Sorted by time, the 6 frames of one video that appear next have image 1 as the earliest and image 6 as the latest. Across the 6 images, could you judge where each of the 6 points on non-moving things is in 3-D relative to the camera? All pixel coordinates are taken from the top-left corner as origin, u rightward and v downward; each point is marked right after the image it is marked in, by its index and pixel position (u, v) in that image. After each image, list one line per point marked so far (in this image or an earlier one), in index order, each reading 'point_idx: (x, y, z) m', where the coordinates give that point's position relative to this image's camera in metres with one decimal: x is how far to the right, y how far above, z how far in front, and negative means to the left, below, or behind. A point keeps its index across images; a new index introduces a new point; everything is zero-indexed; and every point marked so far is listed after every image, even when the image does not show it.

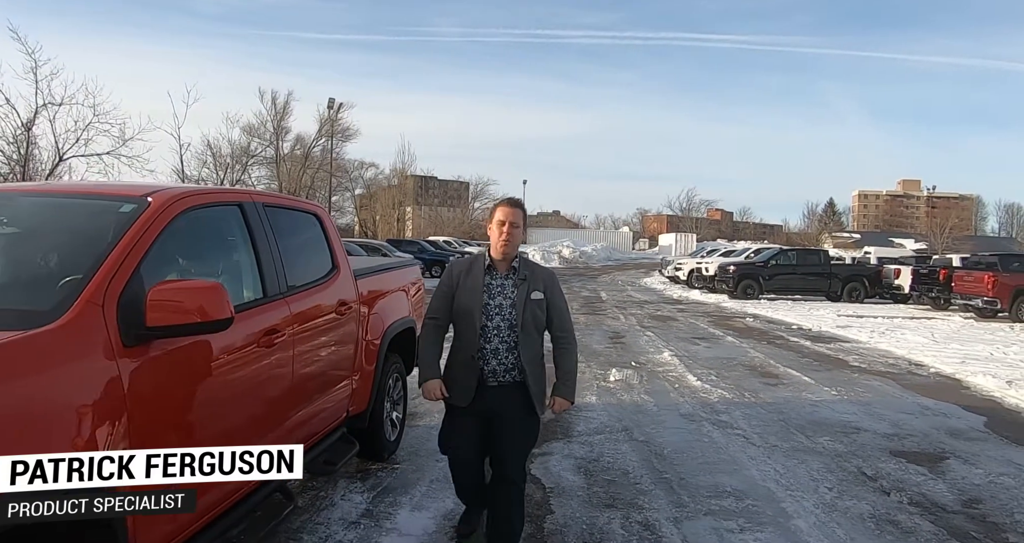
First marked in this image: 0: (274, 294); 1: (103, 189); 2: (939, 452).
0: (-1.2, -0.1, +3.5) m
1: (-2.0, +0.4, +3.2) m
2: (+3.3, -1.4, +5.3) m
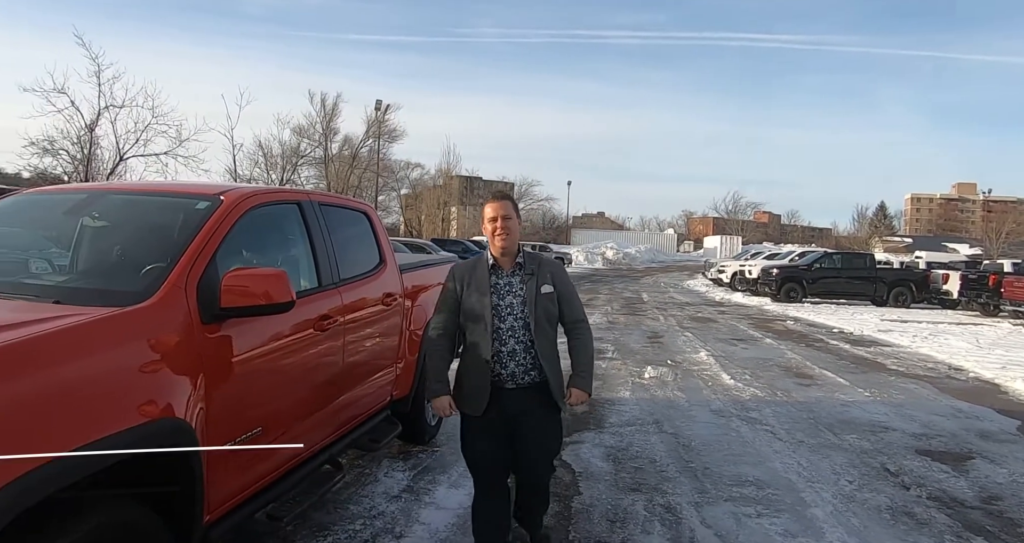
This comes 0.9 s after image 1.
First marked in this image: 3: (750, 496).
0: (-1.0, -0.1, +3.8) m
1: (-1.8, +0.5, +3.6) m
2: (+3.6, -1.4, +5.4) m
3: (+1.5, -1.4, +4.3) m
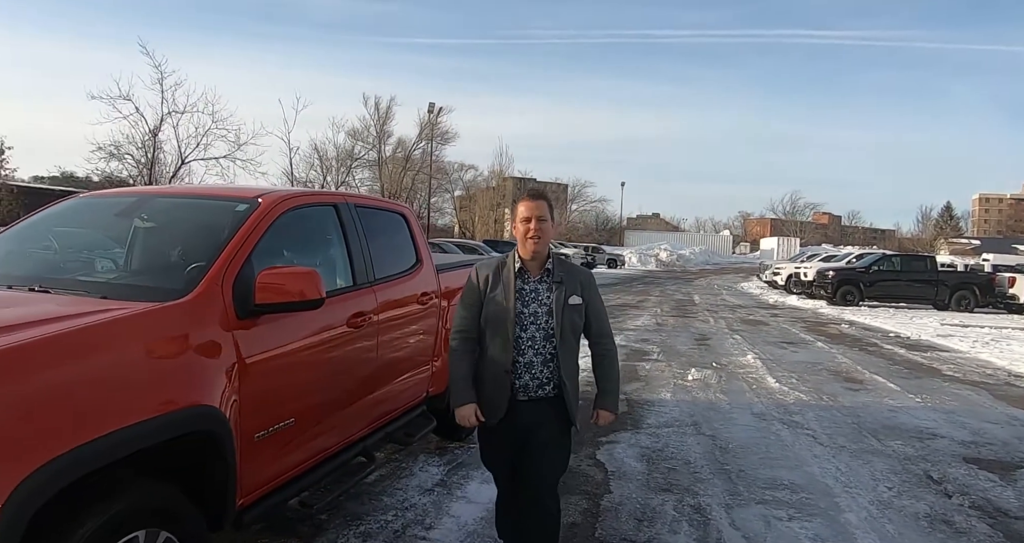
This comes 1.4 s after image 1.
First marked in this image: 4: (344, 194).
0: (-0.9, -0.1, +4.0) m
1: (-1.6, +0.5, +3.8) m
2: (+3.9, -1.4, +5.1) m
3: (+1.7, -1.4, +4.2) m
4: (-1.0, +0.5, +4.2) m
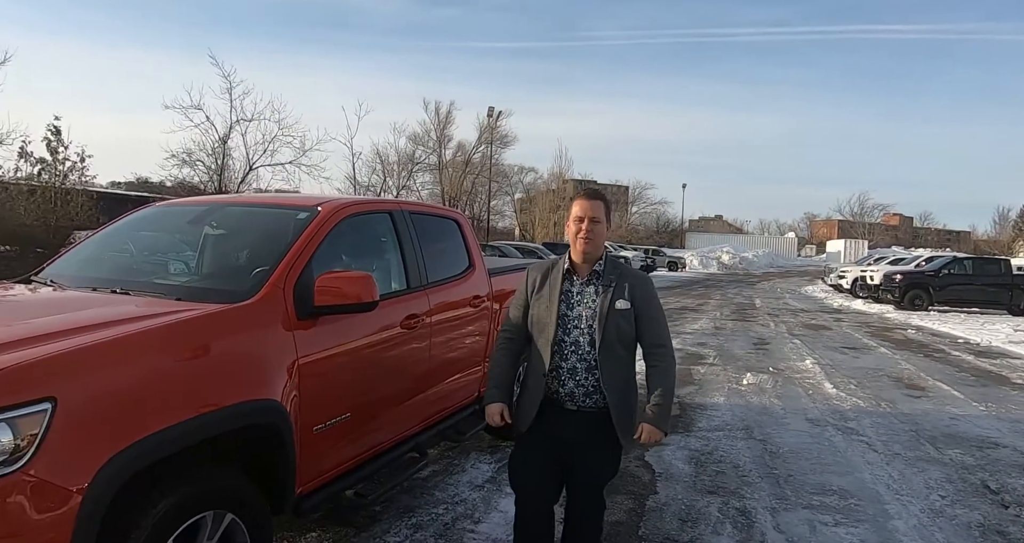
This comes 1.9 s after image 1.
0: (-0.6, -0.1, +4.2) m
1: (-1.4, +0.4, +4.1) m
2: (+4.2, -1.5, +4.9) m
3: (+2.0, -1.4, +4.2) m
4: (-0.7, +0.5, +4.5) m
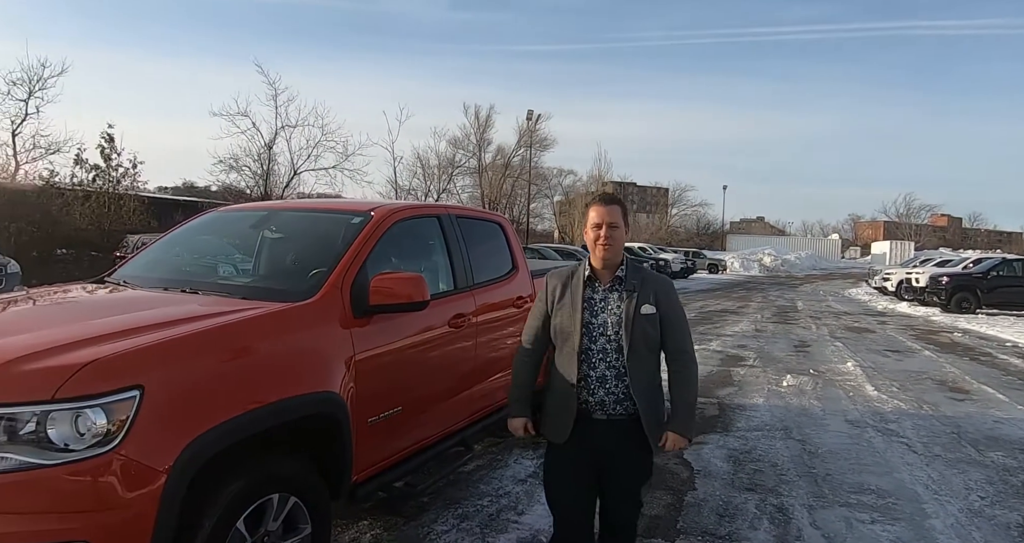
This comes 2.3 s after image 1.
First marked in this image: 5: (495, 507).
0: (-0.3, -0.1, +4.4) m
1: (-1.1, +0.4, +4.3) m
2: (+4.5, -1.5, +4.9) m
3: (+2.2, -1.5, +4.2) m
4: (-0.5, +0.4, +4.7) m
5: (-0.1, -1.5, +4.3) m
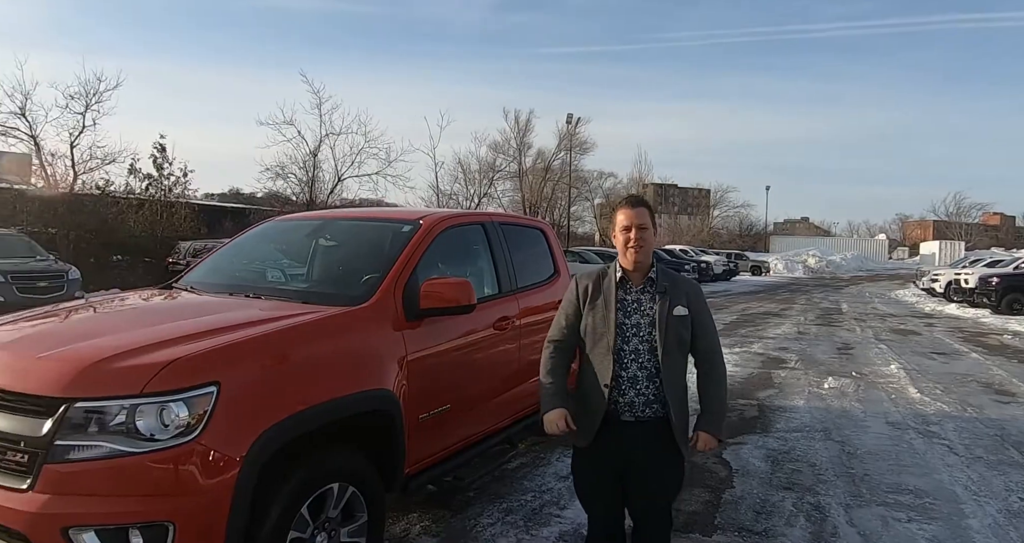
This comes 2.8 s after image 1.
0: (0.0, -0.1, +4.6) m
1: (-0.8, +0.4, +4.6) m
2: (+4.8, -1.5, +4.8) m
3: (+2.5, -1.5, +4.3) m
4: (-0.2, +0.4, +4.9) m
5: (+0.2, -1.5, +4.5) m
